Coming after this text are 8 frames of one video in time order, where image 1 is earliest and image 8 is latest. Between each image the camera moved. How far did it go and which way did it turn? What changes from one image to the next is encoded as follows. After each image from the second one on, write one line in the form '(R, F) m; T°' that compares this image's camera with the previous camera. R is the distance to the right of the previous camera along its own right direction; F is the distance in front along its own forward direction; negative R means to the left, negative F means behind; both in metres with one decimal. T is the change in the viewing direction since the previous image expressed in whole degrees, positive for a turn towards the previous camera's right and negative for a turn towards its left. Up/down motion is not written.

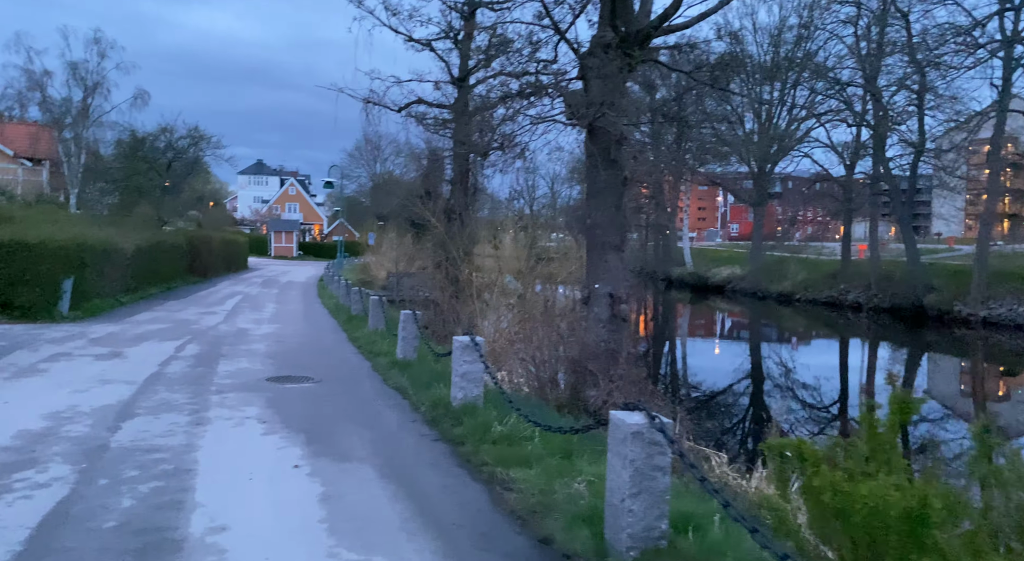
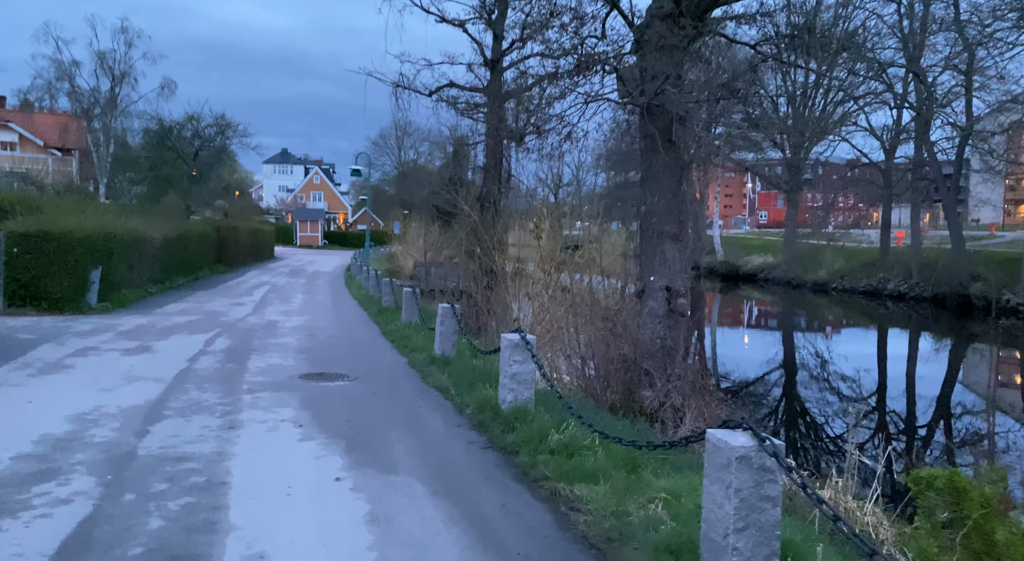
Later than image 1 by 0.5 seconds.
(-0.2, +0.4) m; -2°
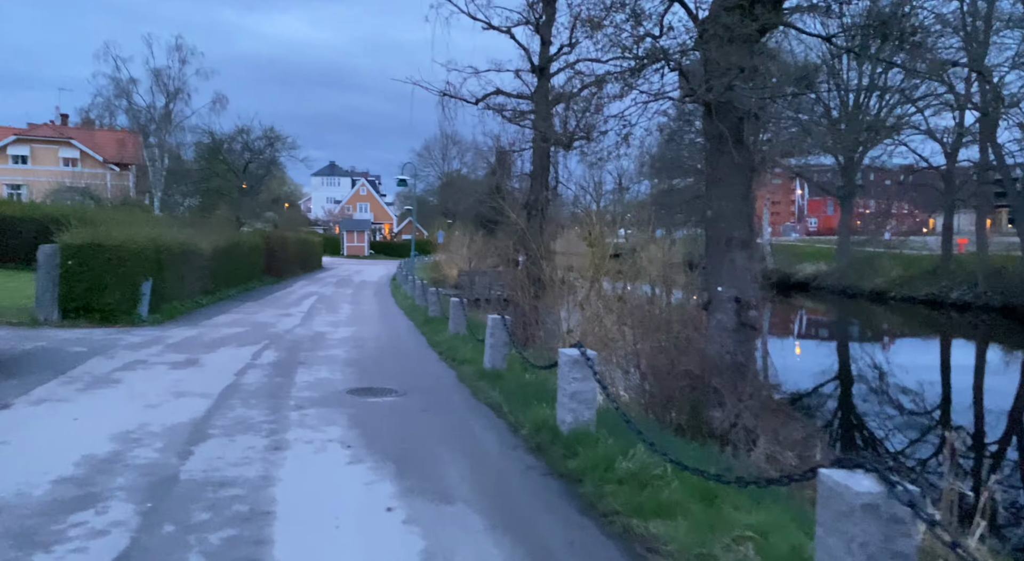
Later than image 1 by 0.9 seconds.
(-0.1, +0.3) m; -3°
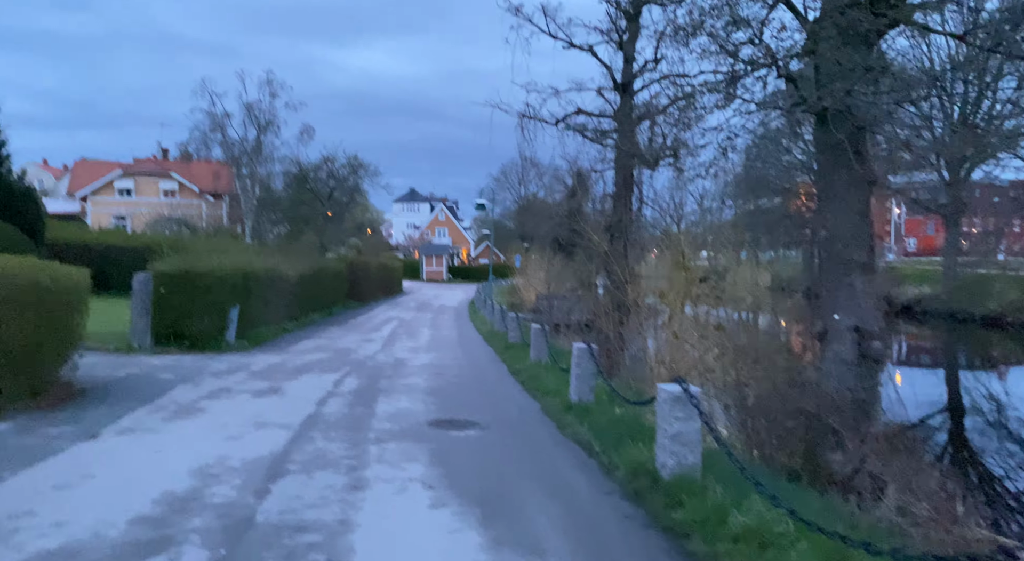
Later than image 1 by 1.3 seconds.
(-0.1, +0.3) m; -6°
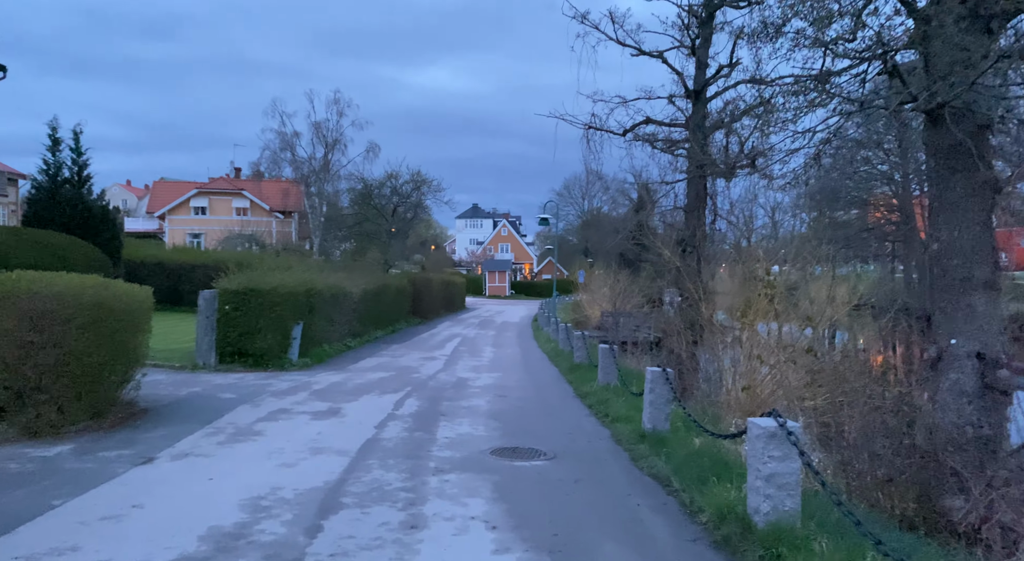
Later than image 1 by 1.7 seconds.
(0.0, +0.4) m; -5°
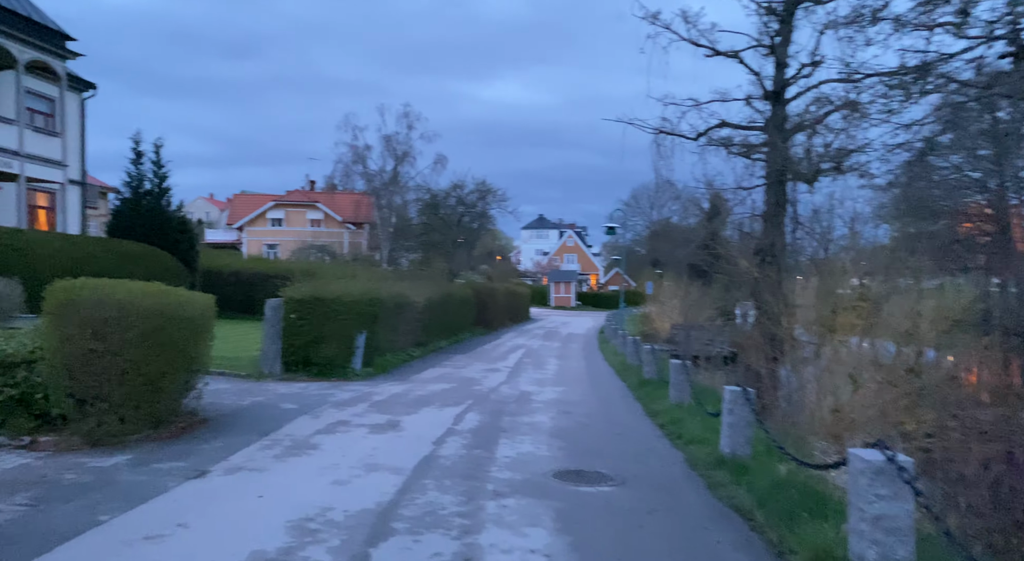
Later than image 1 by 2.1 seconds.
(0.0, +0.4) m; -5°
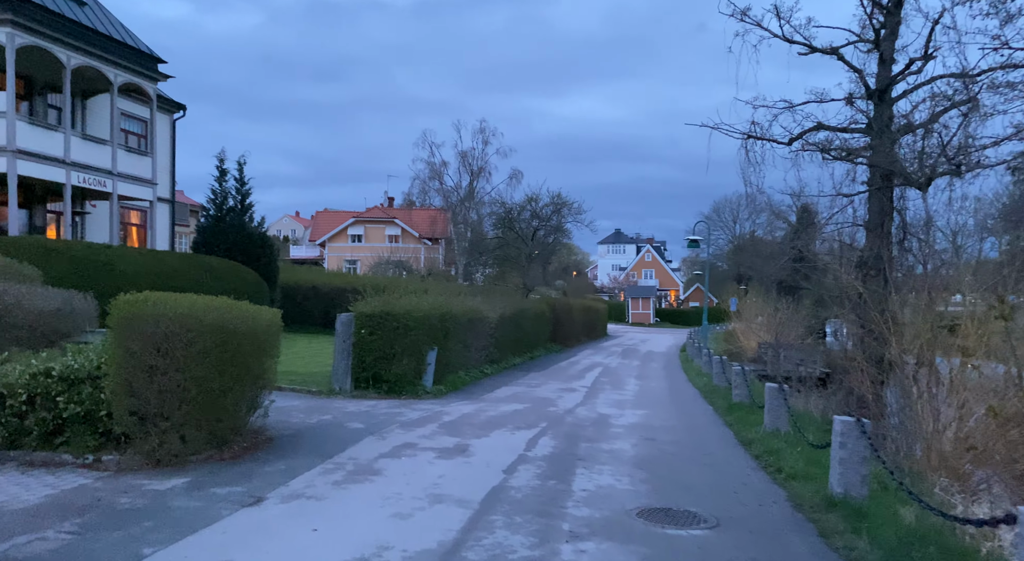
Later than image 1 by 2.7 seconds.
(0.0, +0.5) m; -6°
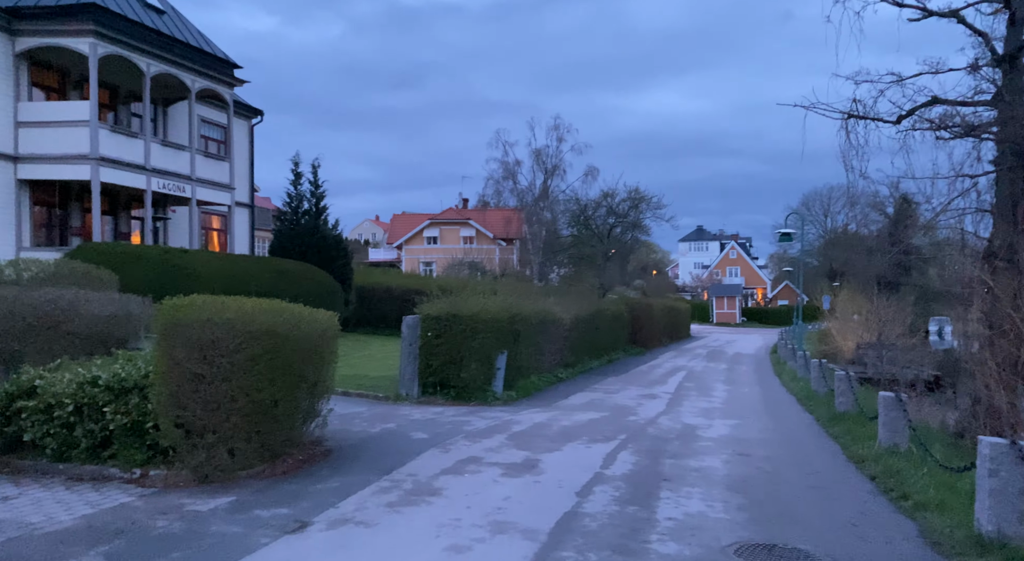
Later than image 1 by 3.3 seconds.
(0.0, +0.7) m; -6°
